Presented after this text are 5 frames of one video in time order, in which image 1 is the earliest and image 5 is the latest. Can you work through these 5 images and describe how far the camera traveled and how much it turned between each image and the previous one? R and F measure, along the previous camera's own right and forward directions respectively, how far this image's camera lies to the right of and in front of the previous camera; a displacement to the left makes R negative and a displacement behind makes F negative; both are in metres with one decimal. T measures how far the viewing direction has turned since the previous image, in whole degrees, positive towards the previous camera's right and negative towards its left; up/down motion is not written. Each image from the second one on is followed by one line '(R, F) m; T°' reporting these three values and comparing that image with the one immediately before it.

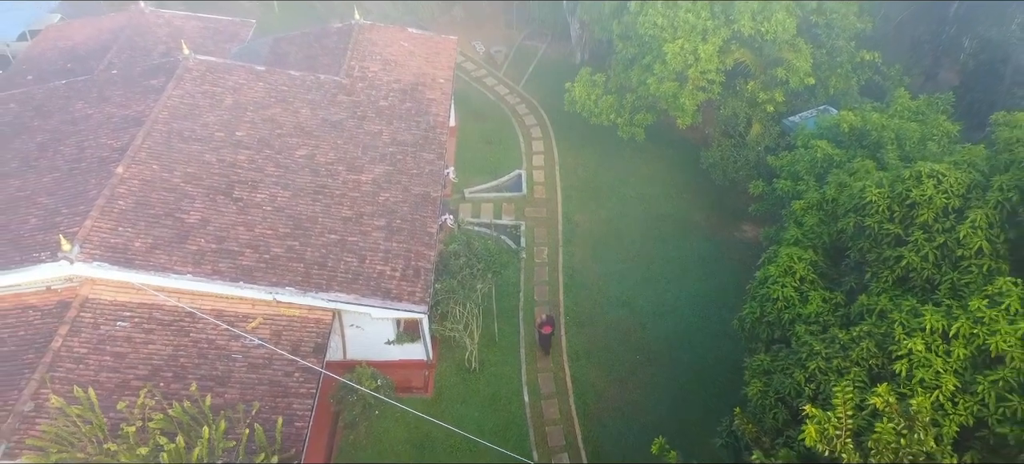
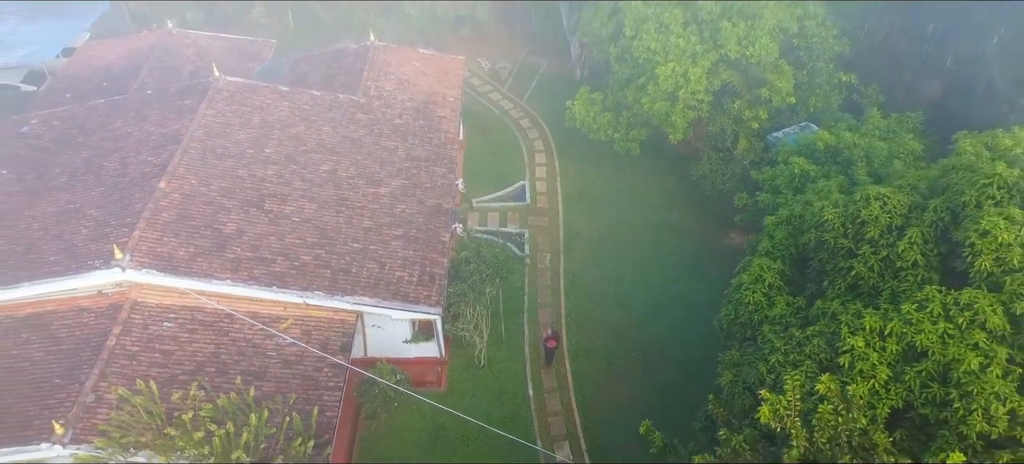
(-0.2, -1.5) m; 0°
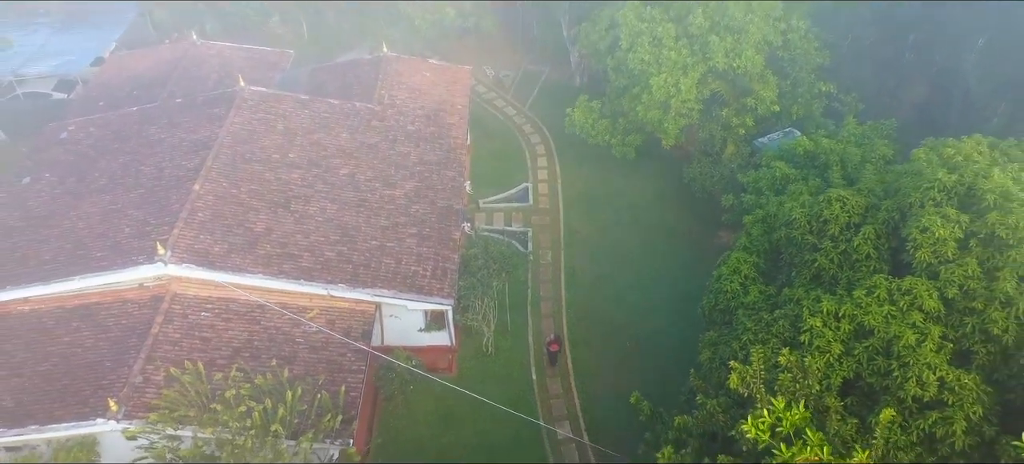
(-0.2, -1.5) m; 0°
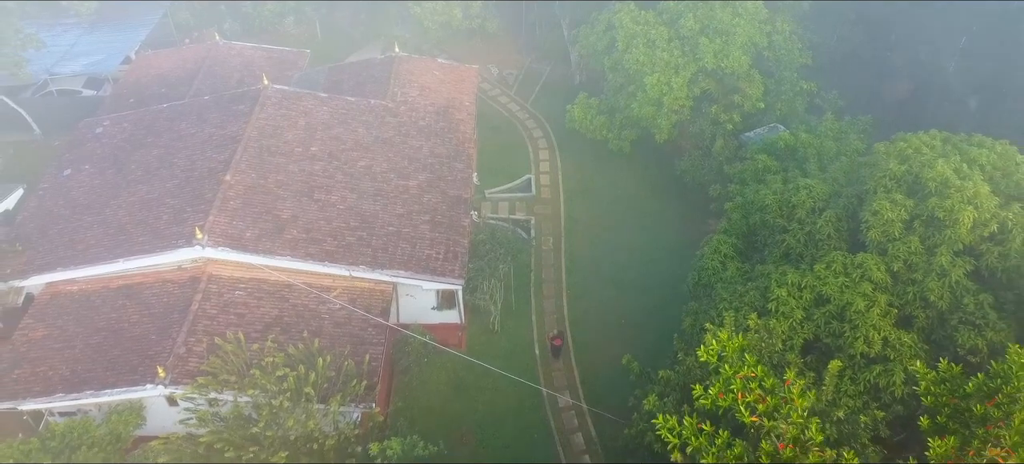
(-0.2, -1.6) m; 0°
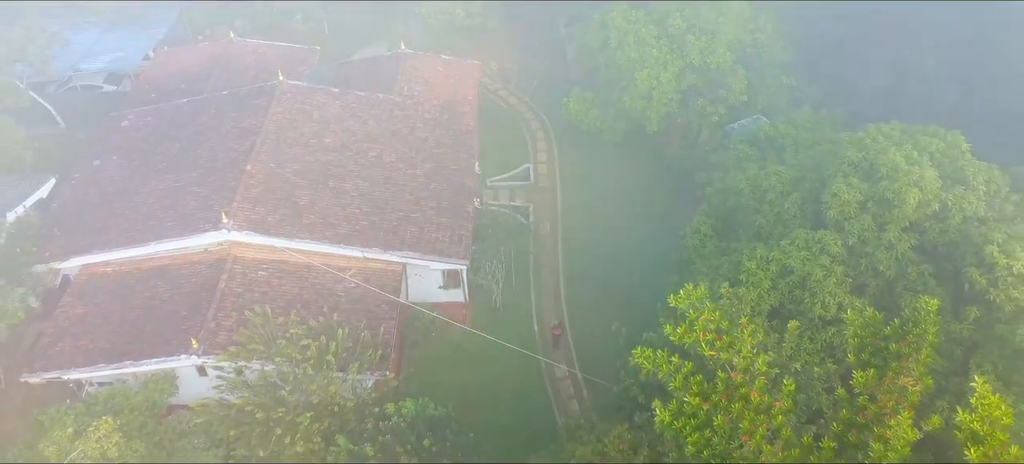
(-0.1, -1.6) m; 0°
